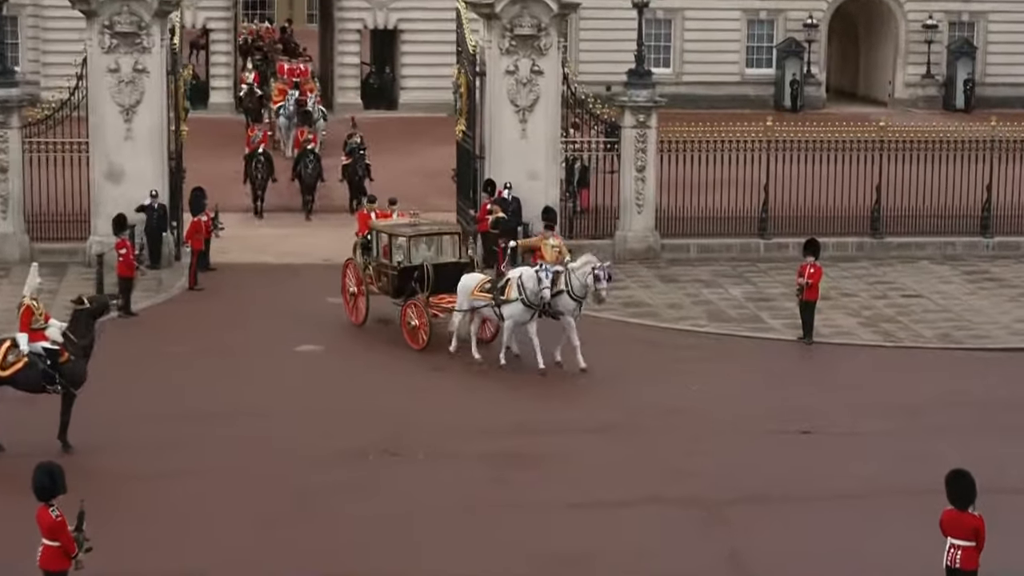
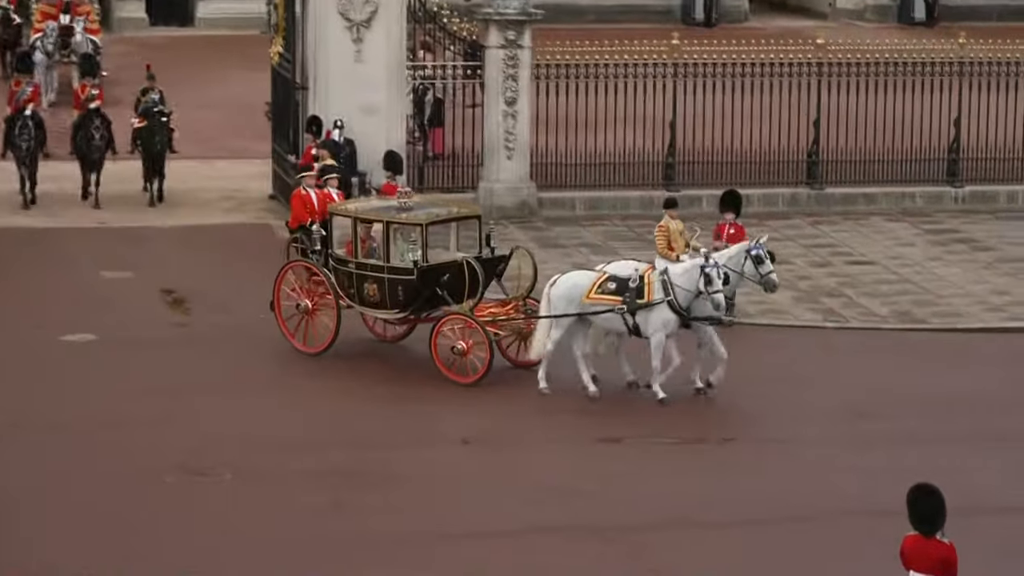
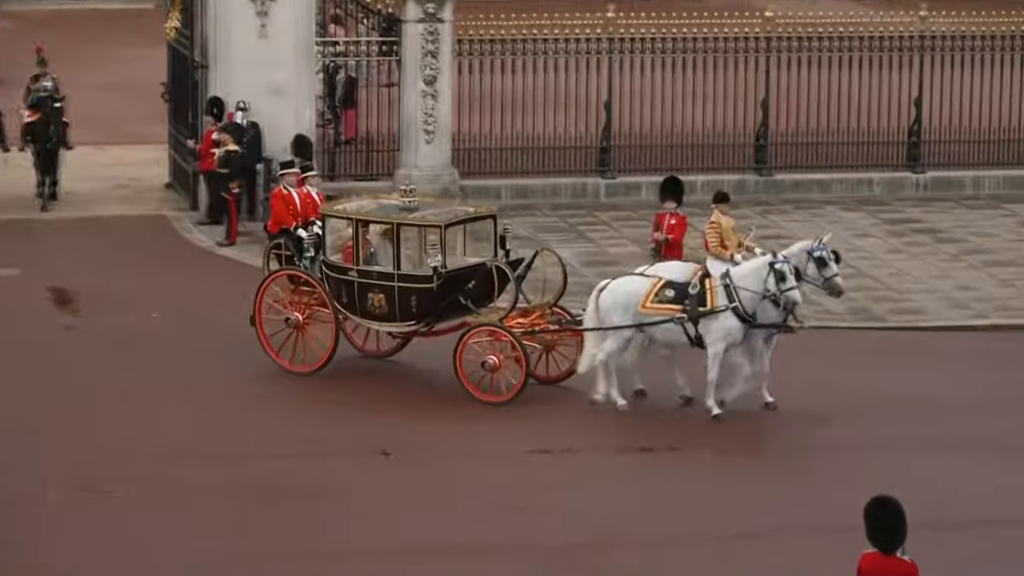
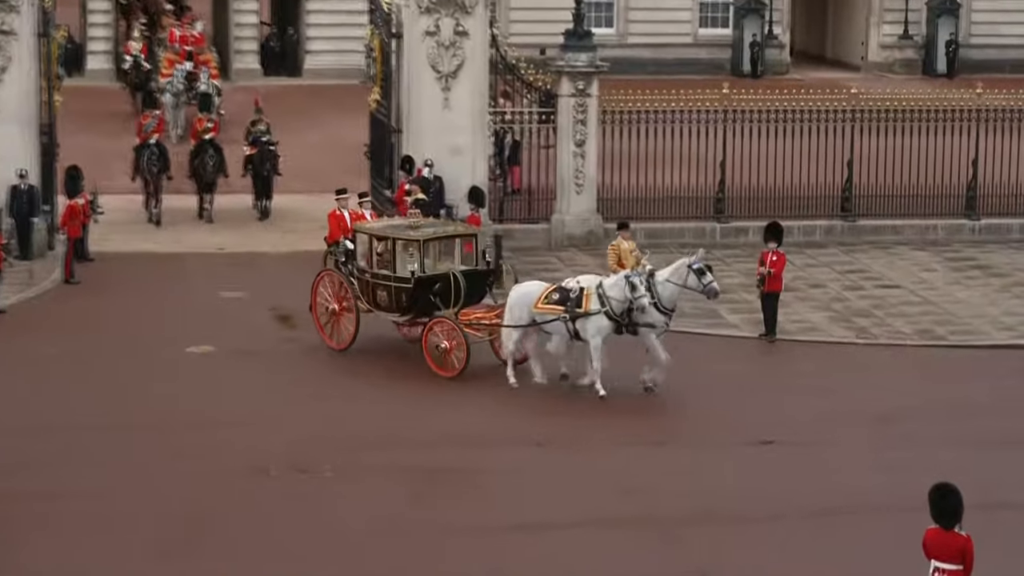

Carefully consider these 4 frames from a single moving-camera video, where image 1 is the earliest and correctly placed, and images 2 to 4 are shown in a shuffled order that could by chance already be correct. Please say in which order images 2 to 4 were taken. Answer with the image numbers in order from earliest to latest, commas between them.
4, 2, 3
